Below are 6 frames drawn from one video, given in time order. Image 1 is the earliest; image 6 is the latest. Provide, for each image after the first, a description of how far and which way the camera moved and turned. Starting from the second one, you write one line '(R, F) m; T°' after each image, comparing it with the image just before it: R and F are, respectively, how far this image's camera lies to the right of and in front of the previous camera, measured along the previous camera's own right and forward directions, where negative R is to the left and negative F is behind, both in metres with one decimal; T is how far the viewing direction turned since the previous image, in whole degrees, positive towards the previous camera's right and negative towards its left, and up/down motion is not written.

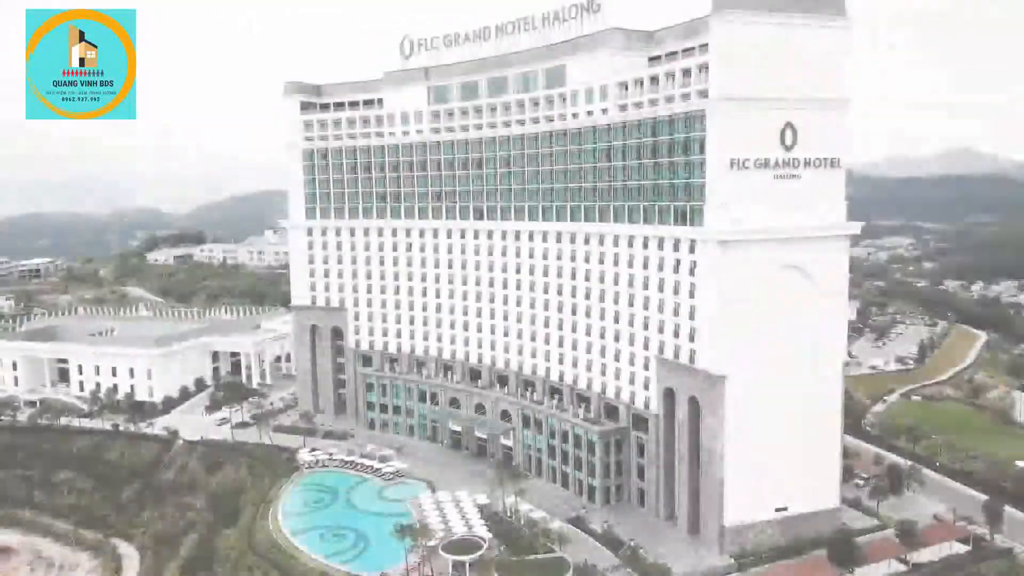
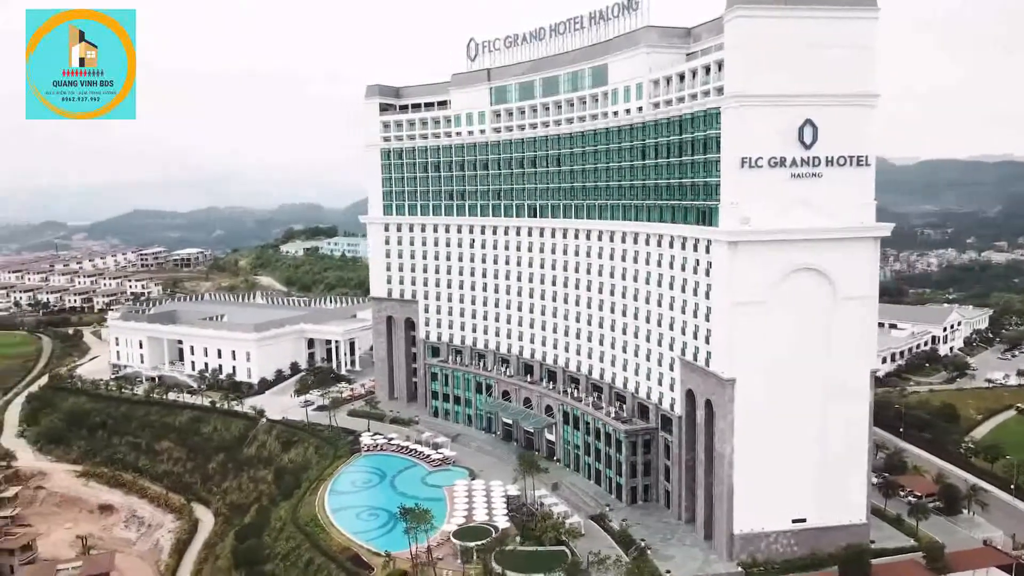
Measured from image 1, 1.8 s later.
(+4.5, -0.3) m; -10°
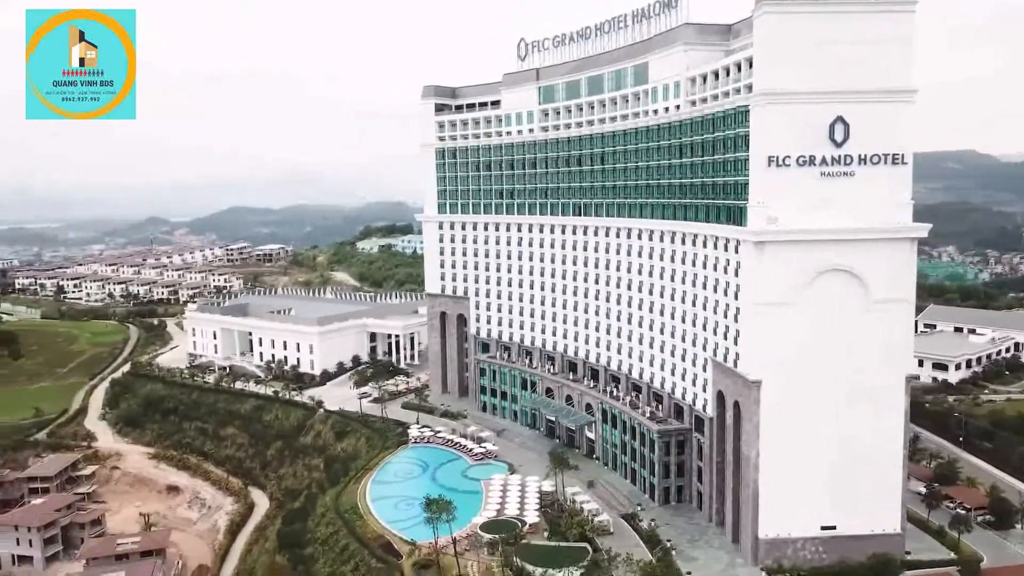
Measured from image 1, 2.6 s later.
(+1.9, -0.3) m; -6°
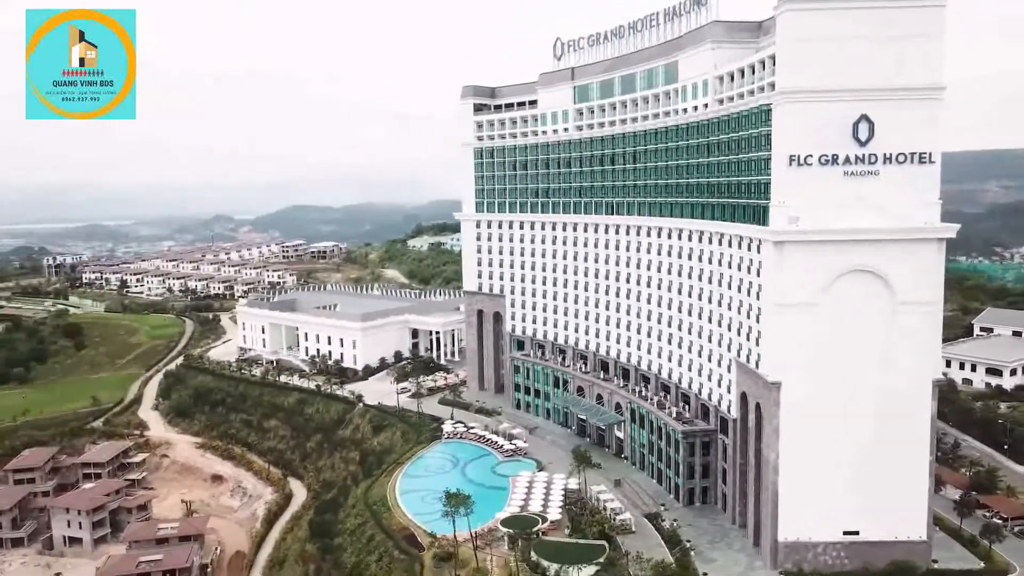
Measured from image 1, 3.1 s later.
(+1.3, -0.2) m; -4°
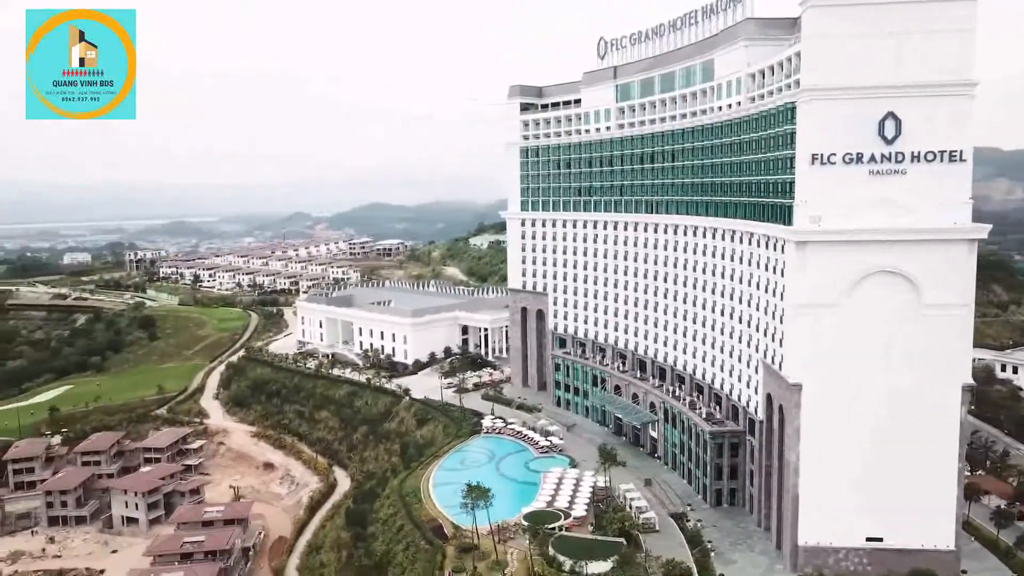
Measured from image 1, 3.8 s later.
(+1.7, -0.3) m; -5°
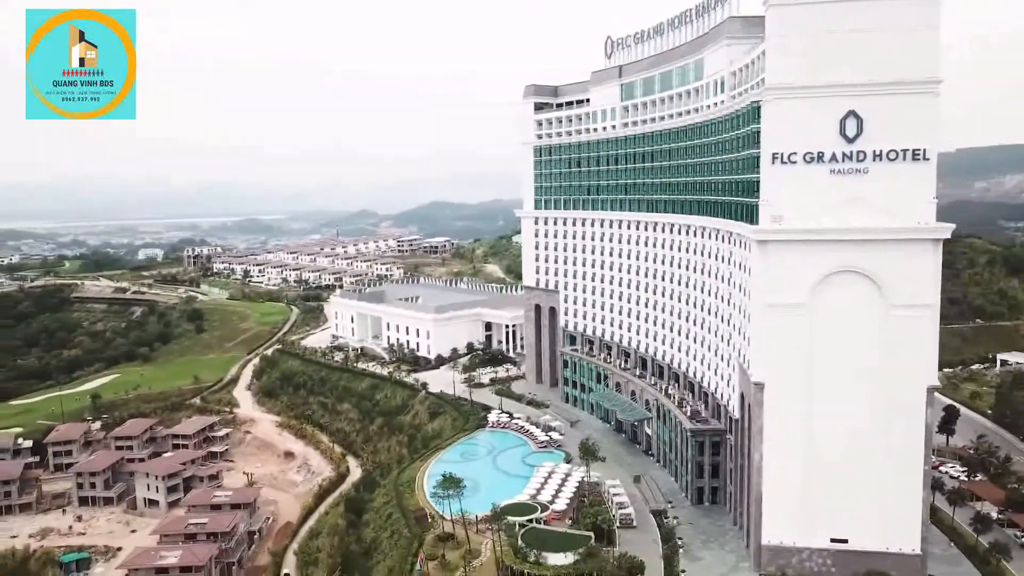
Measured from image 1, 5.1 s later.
(+3.1, -0.6) m; -4°
